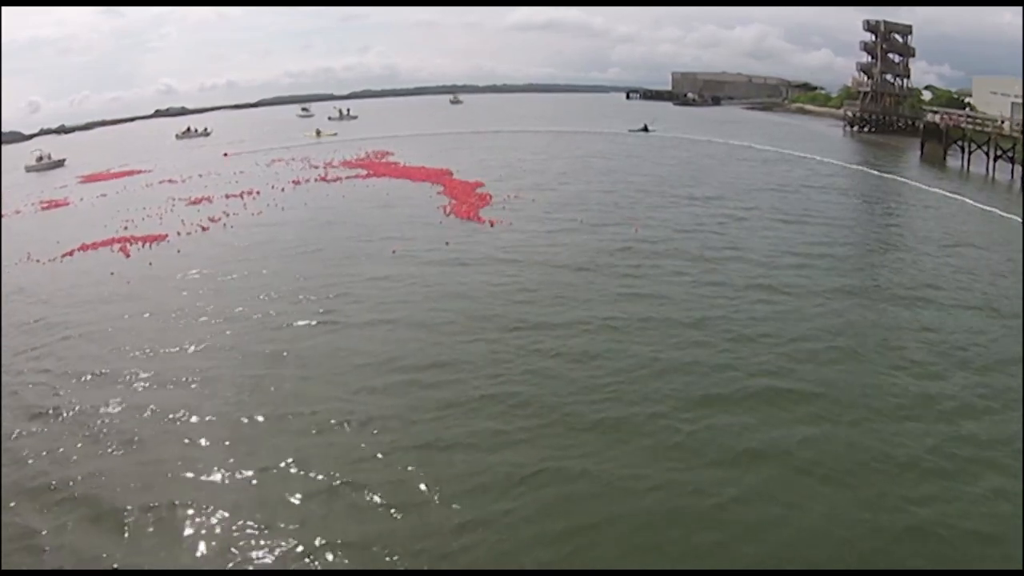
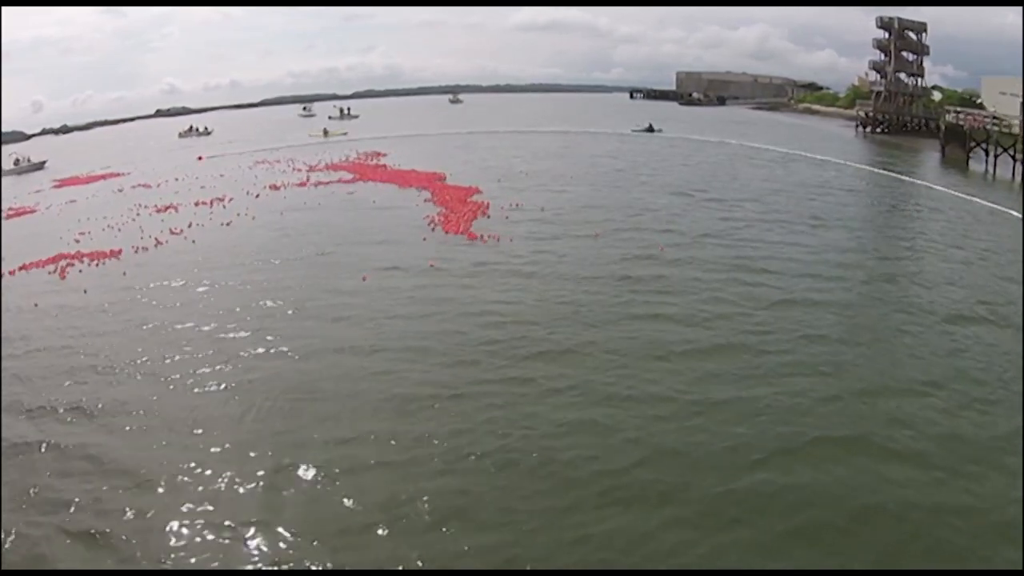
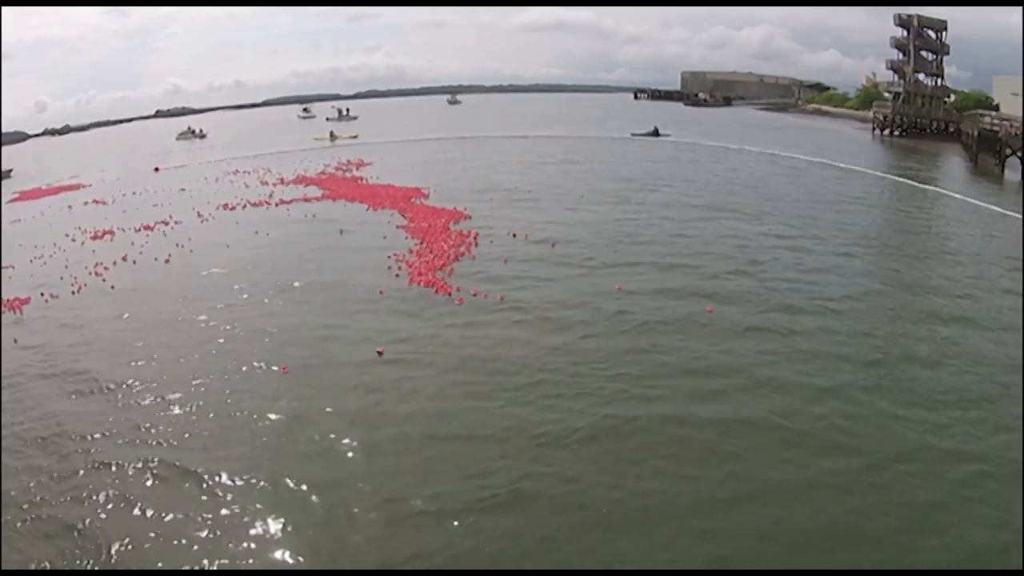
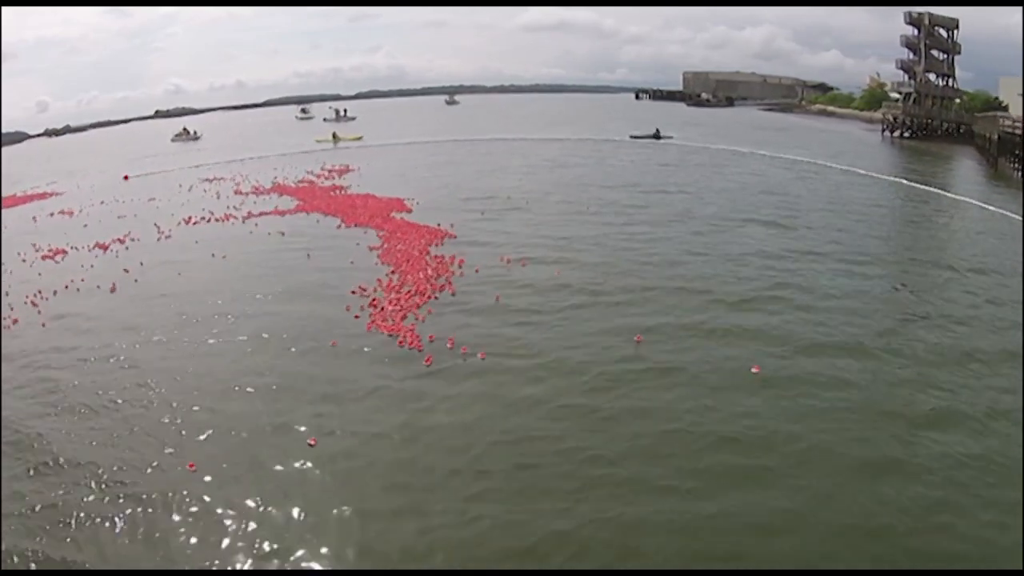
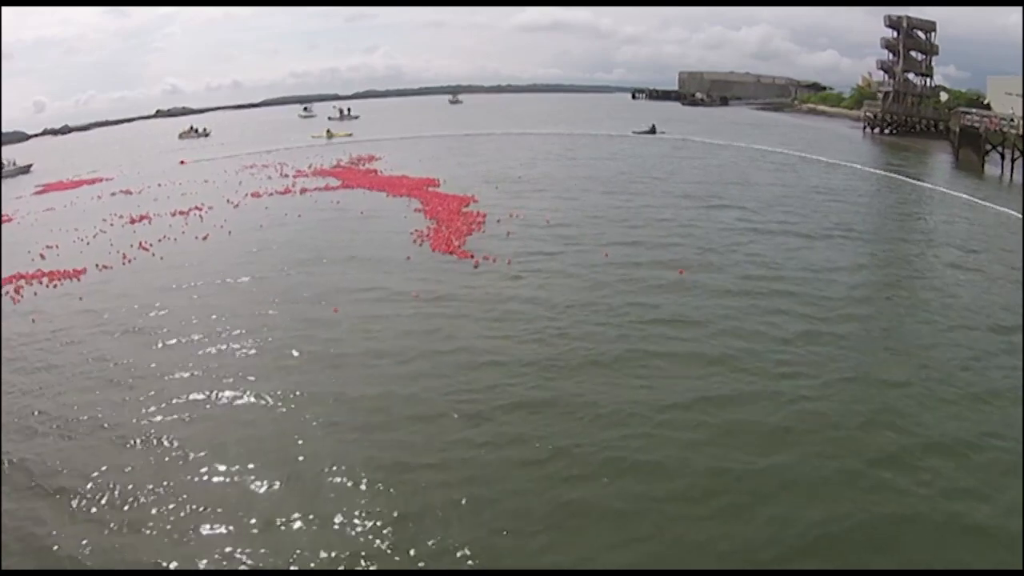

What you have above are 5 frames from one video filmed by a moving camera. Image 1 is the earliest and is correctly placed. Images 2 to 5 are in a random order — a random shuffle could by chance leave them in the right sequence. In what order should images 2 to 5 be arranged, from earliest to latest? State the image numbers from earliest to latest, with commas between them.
2, 5, 3, 4
